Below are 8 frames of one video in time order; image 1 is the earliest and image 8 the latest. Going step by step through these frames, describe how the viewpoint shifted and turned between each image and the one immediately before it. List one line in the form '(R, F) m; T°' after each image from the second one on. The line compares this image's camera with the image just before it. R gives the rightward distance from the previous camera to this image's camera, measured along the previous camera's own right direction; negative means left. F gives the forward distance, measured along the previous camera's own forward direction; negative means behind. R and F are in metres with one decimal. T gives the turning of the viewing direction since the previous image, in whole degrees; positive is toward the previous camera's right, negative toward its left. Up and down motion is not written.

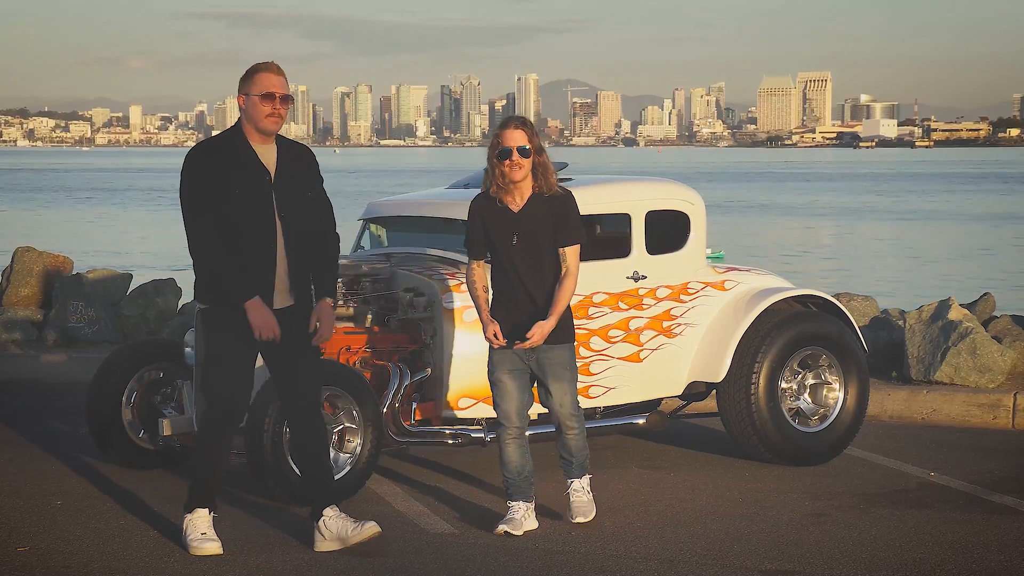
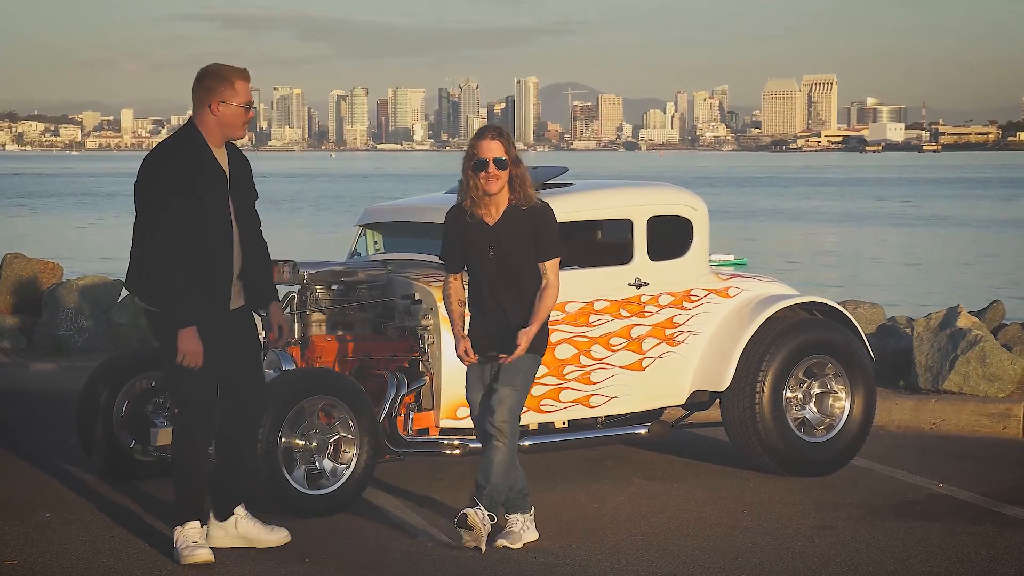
(0.0, +0.2) m; 0°
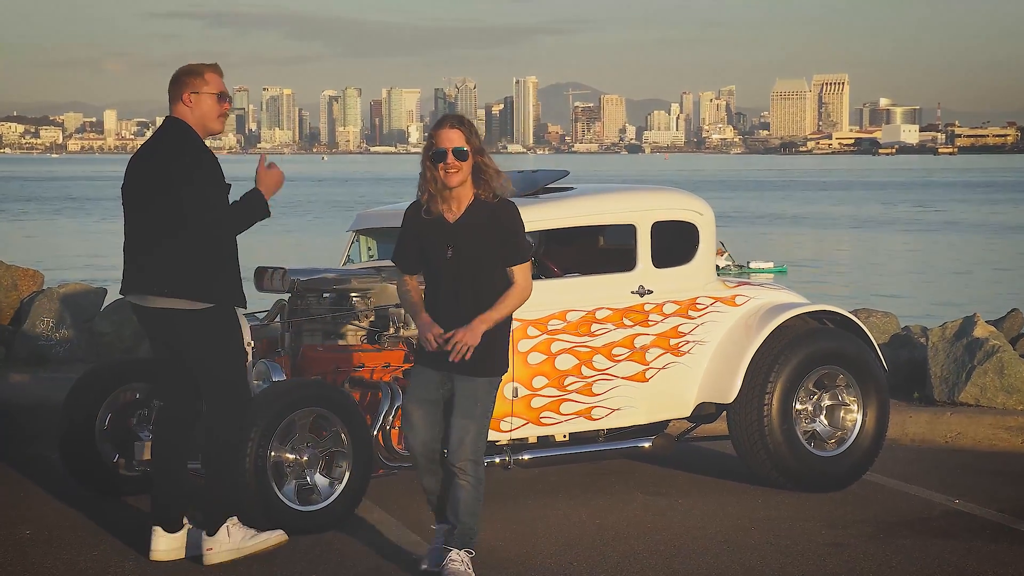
(0.0, +0.3) m; 0°
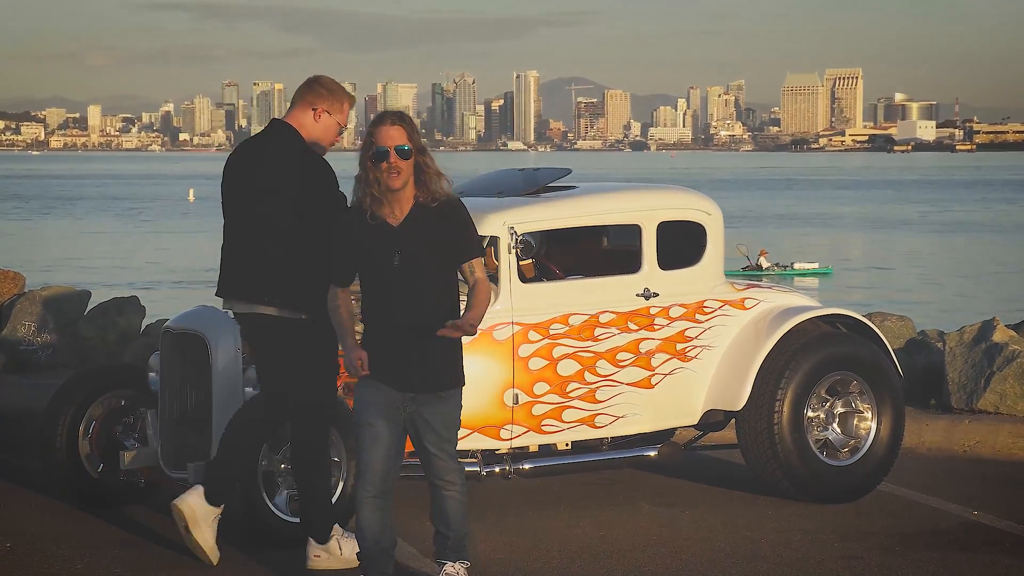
(0.0, +0.3) m; 0°
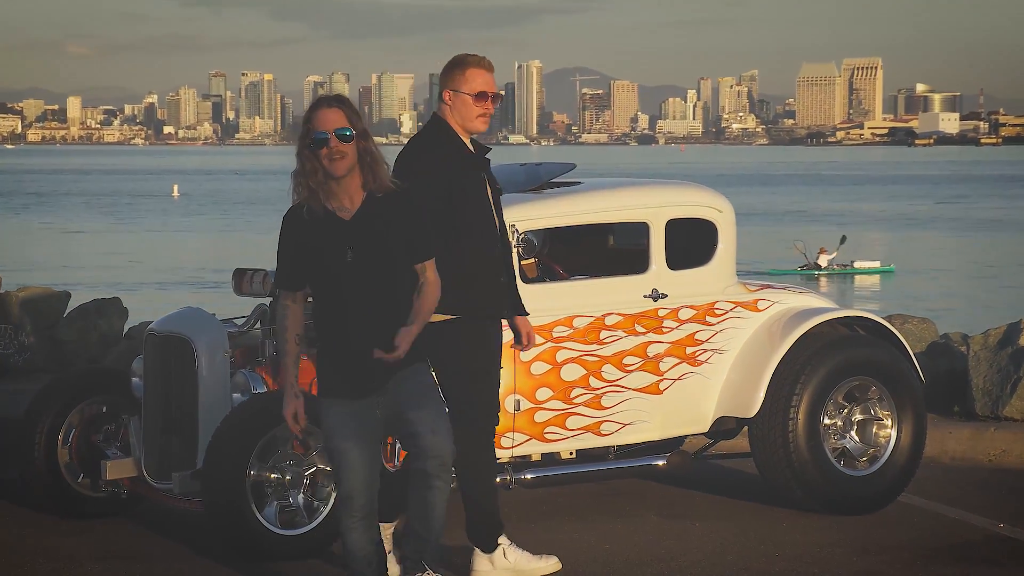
(0.0, +0.4) m; 0°
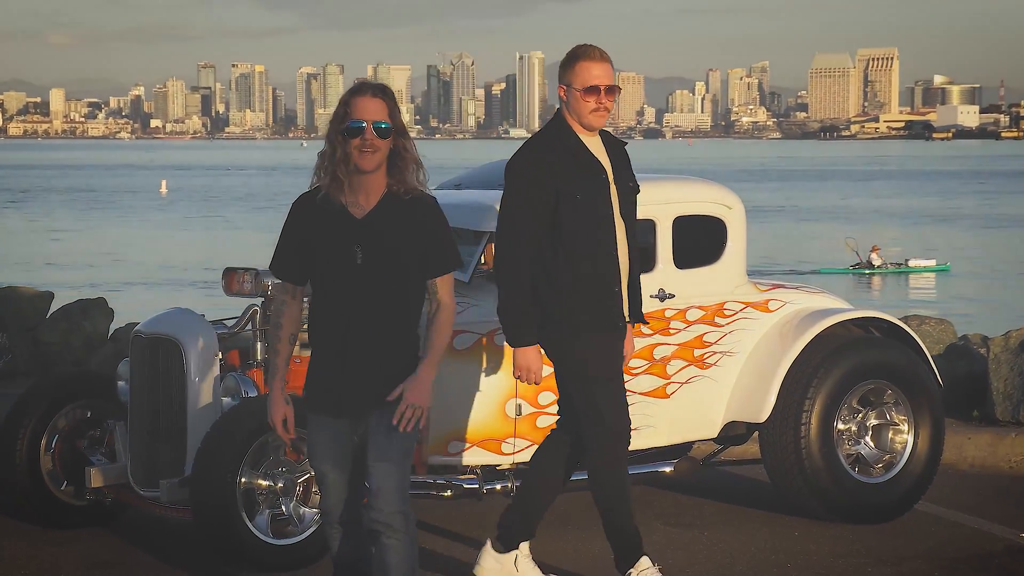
(0.0, +0.3) m; 0°
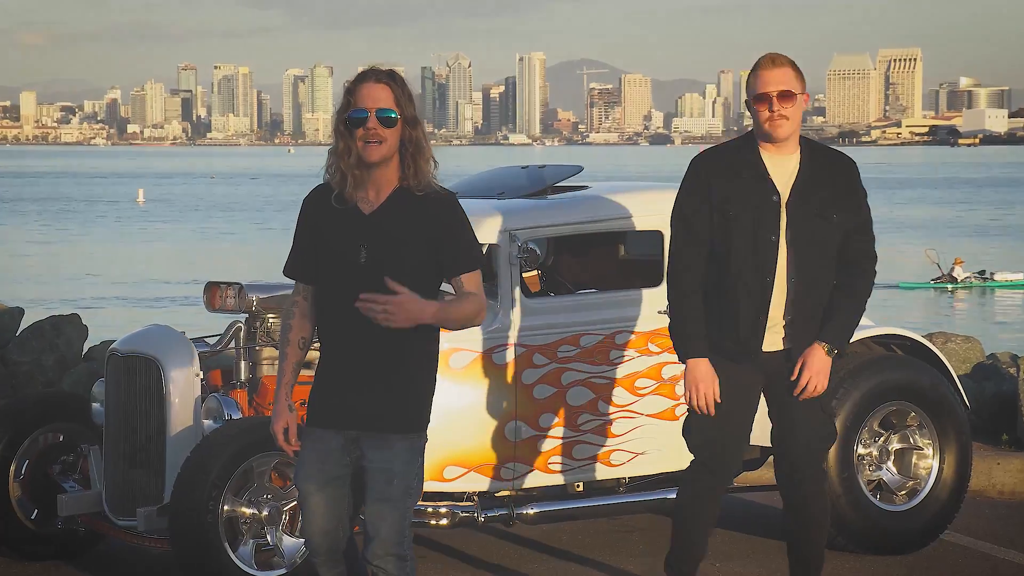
(0.0, +0.4) m; 0°
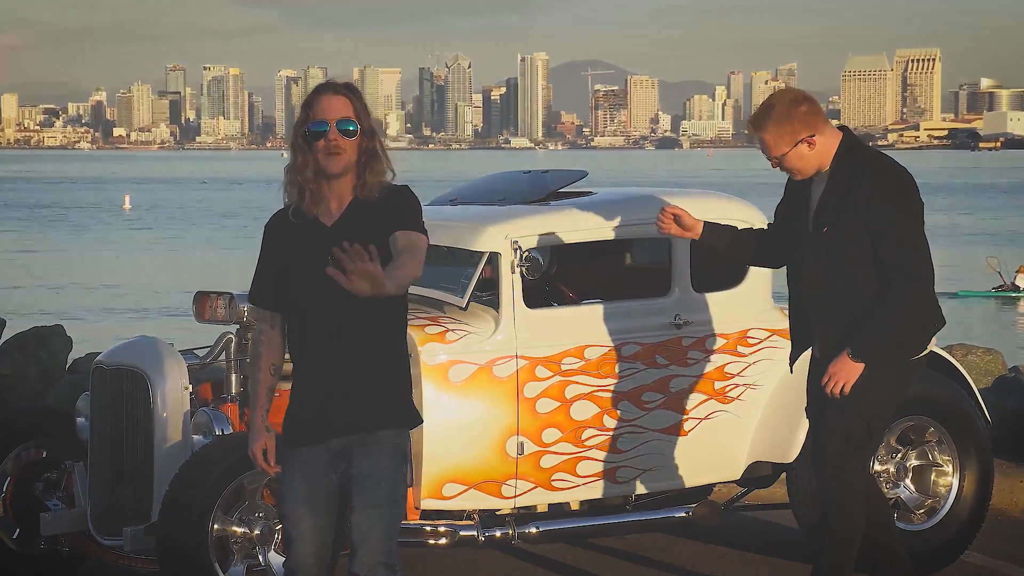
(0.0, +0.3) m; 0°
